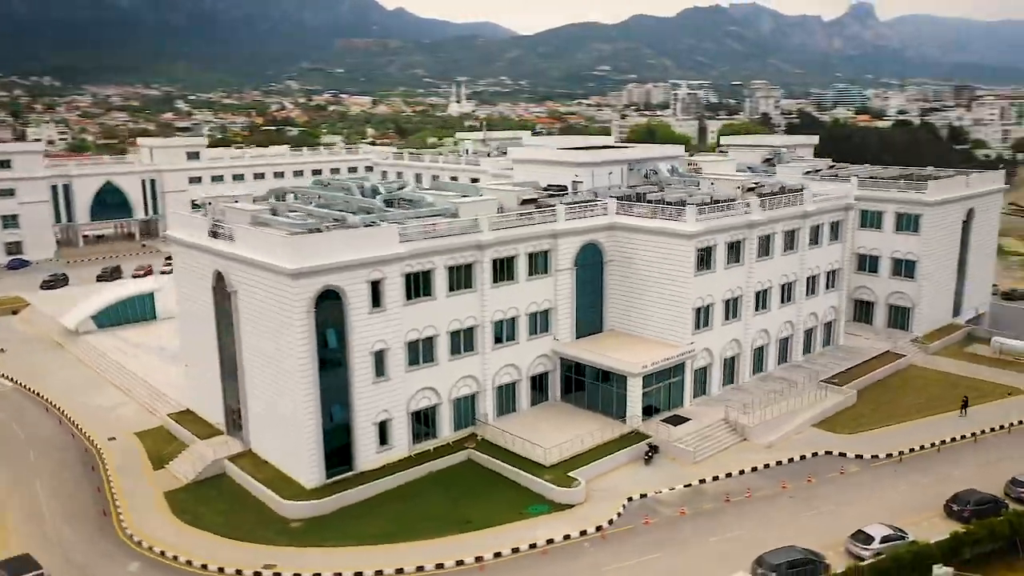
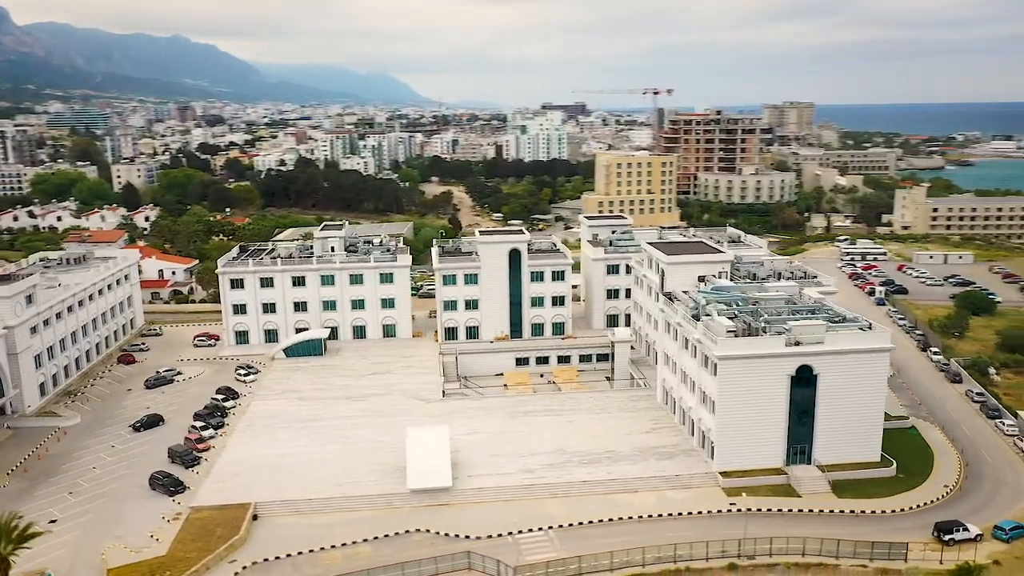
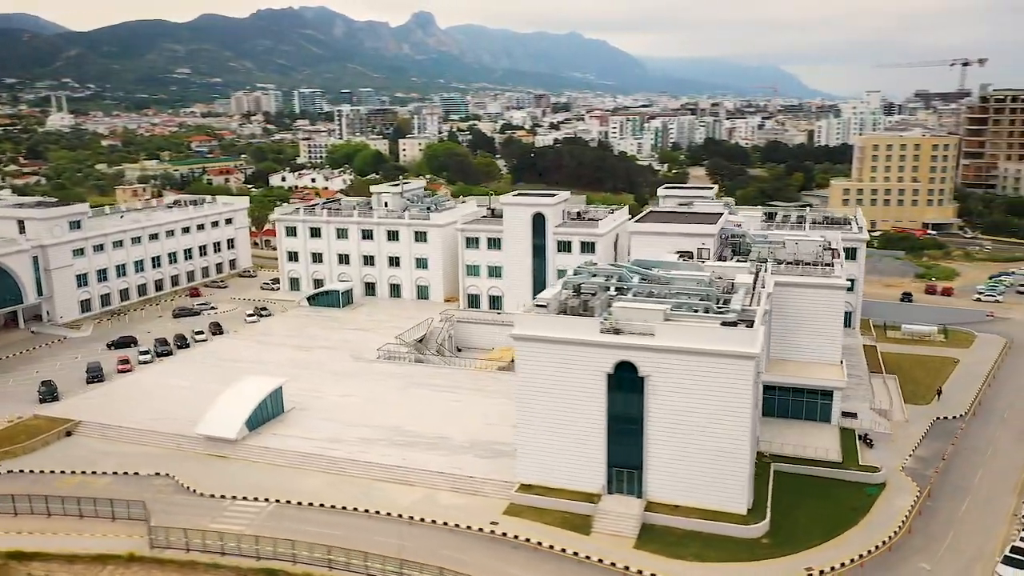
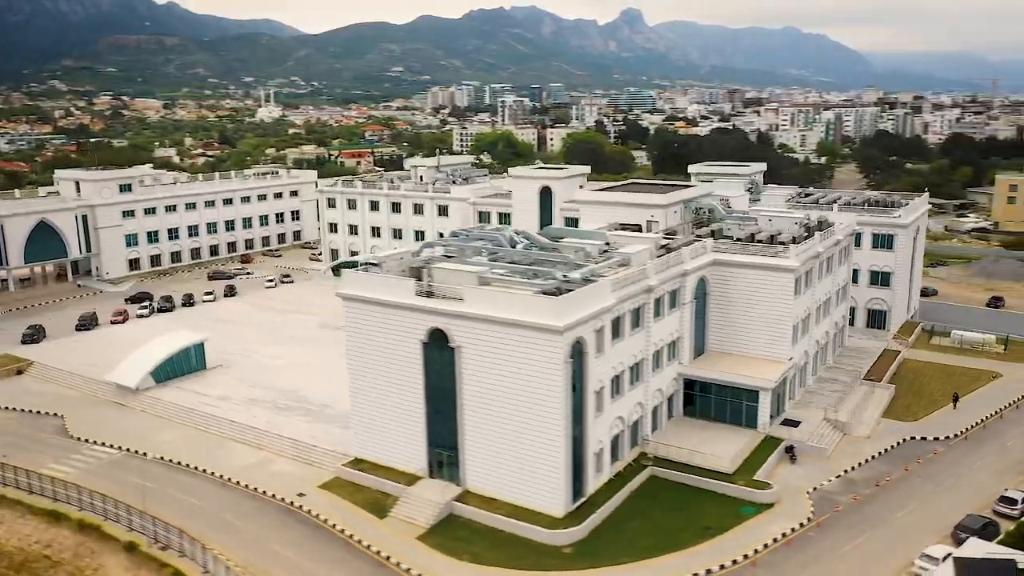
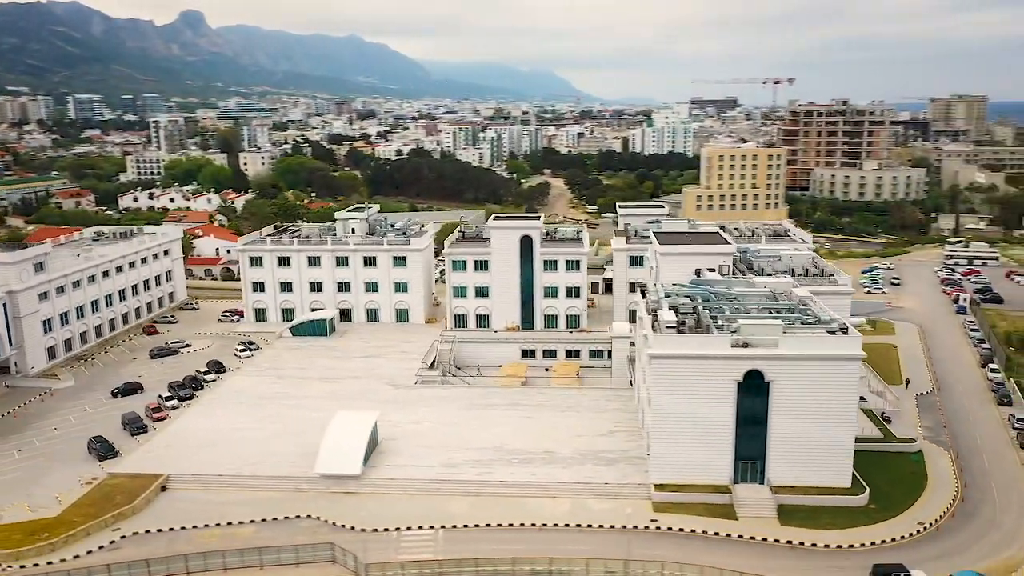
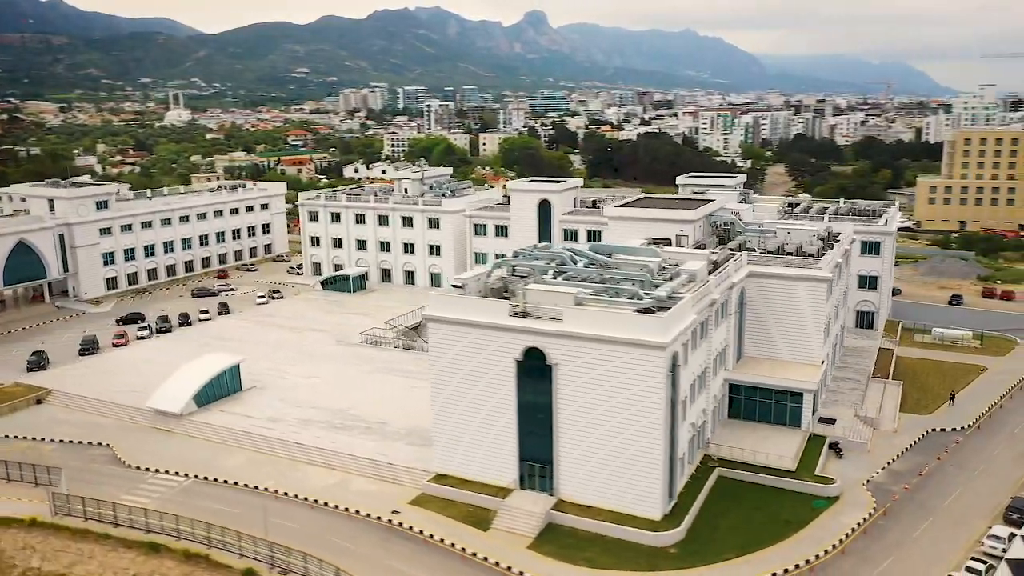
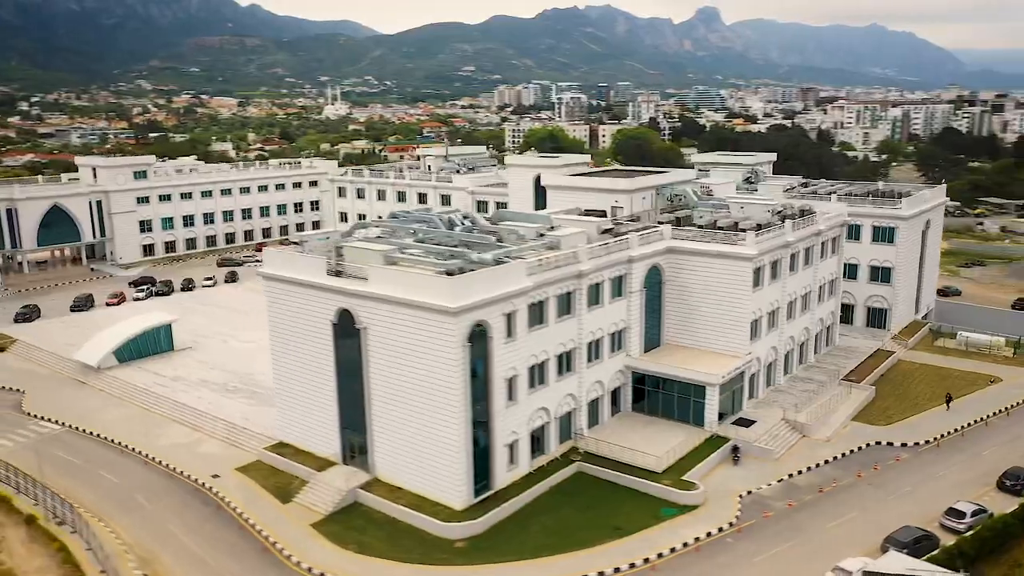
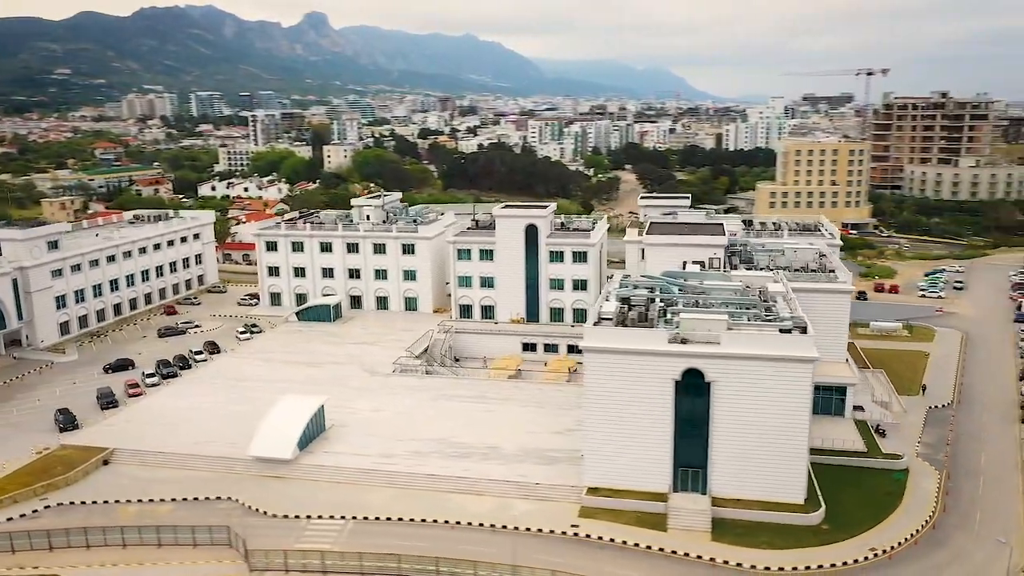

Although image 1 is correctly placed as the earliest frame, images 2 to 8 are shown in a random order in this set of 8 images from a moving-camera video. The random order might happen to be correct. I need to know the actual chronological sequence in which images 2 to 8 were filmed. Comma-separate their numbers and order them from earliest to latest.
7, 4, 6, 3, 8, 5, 2
